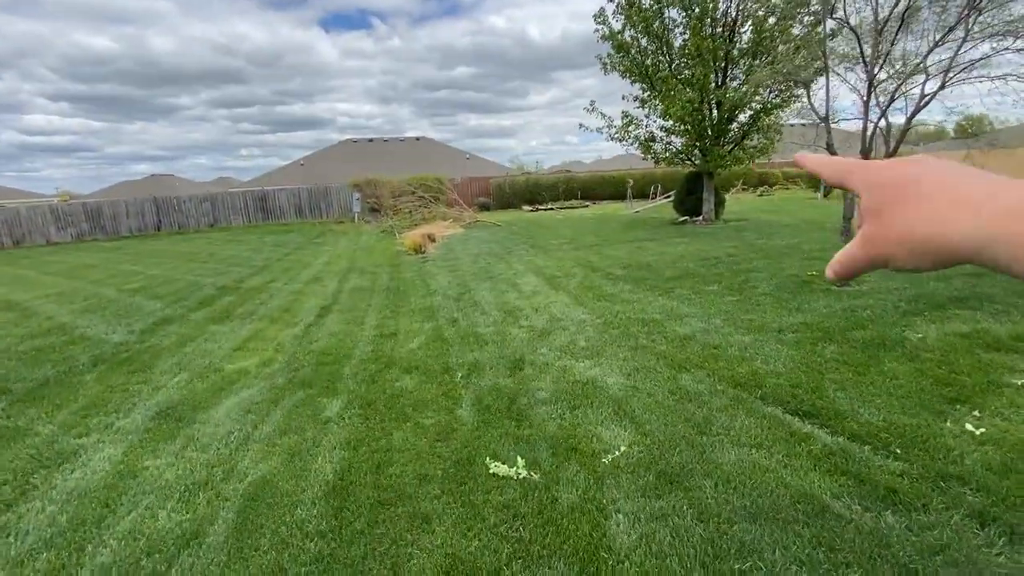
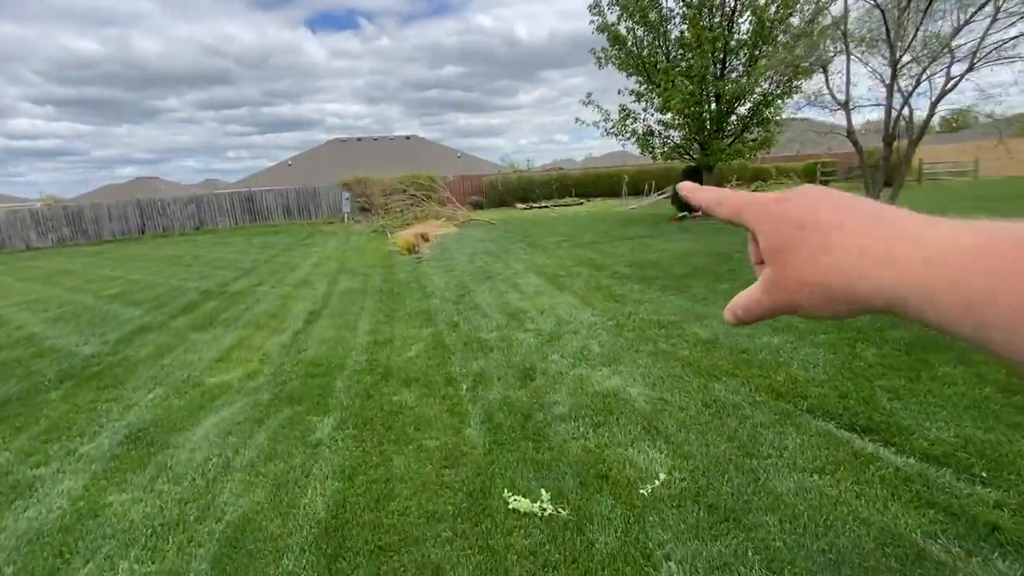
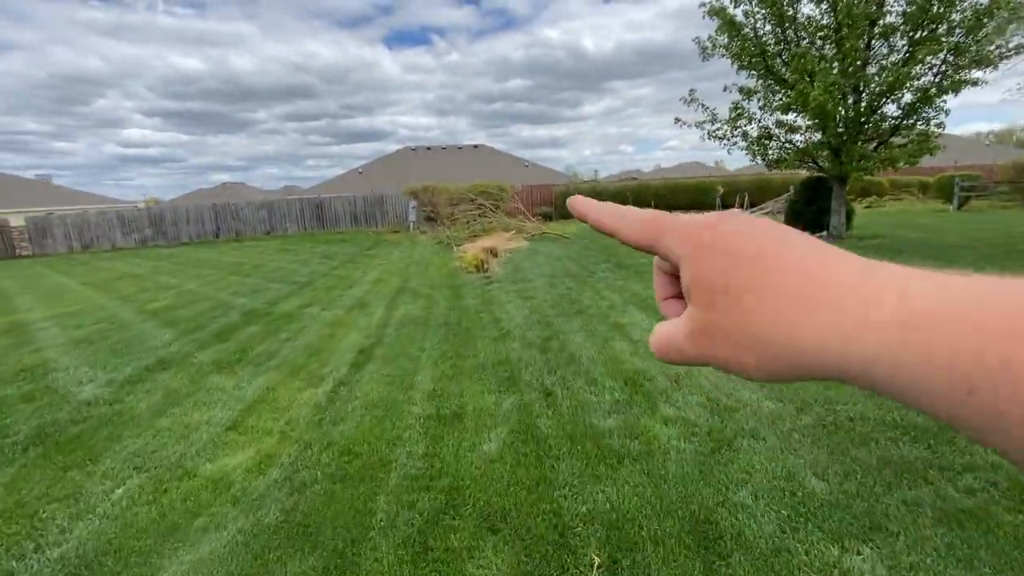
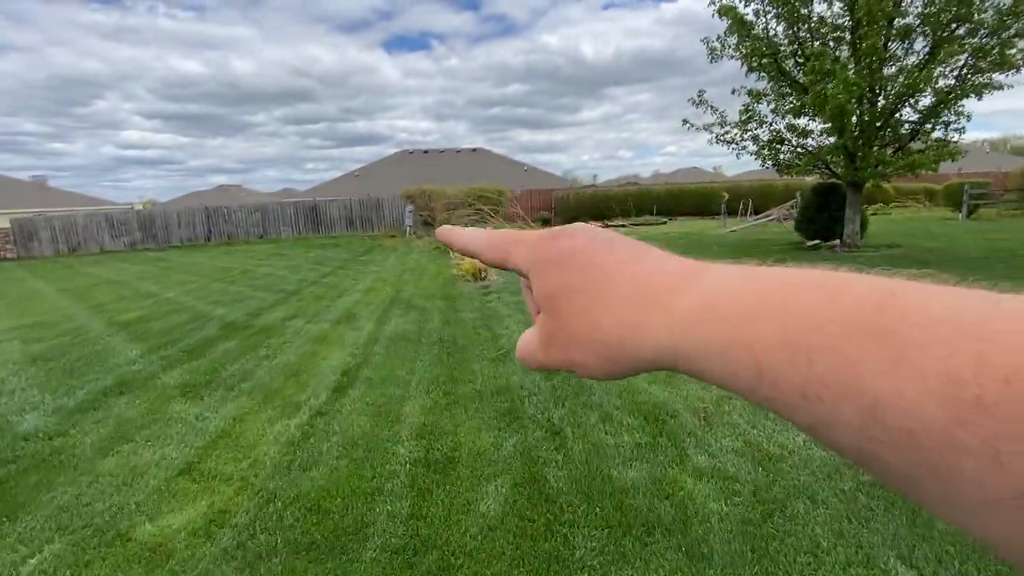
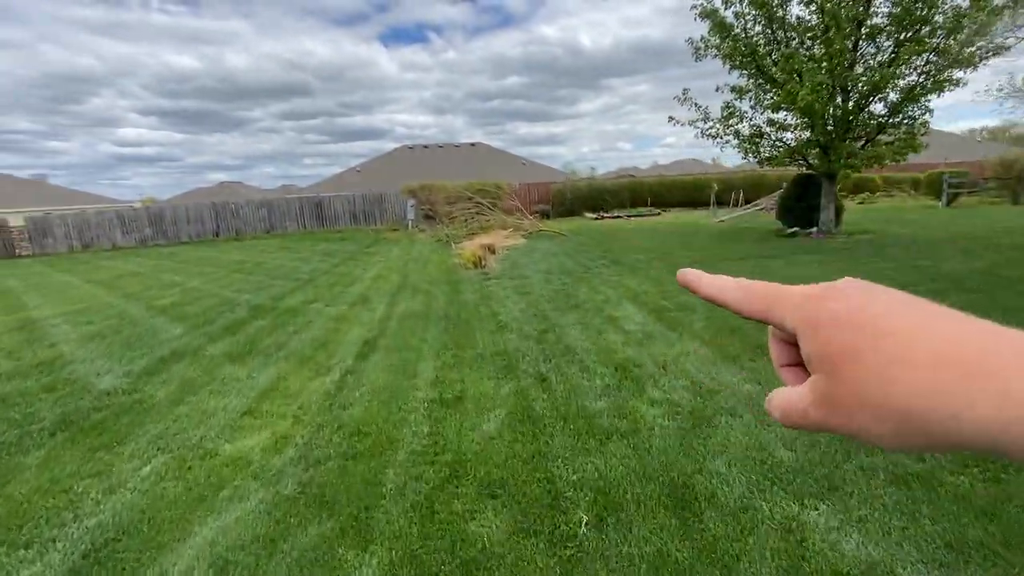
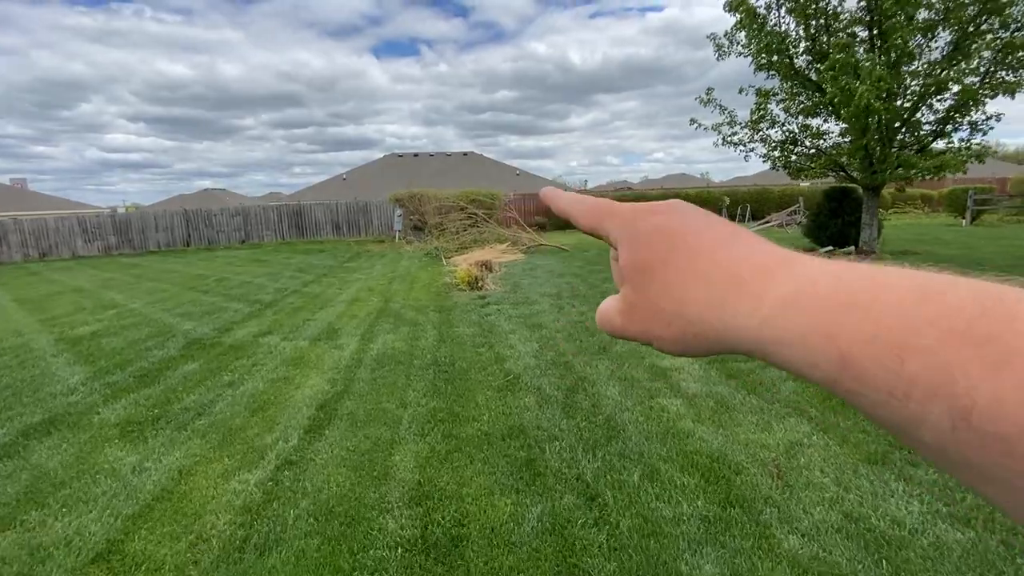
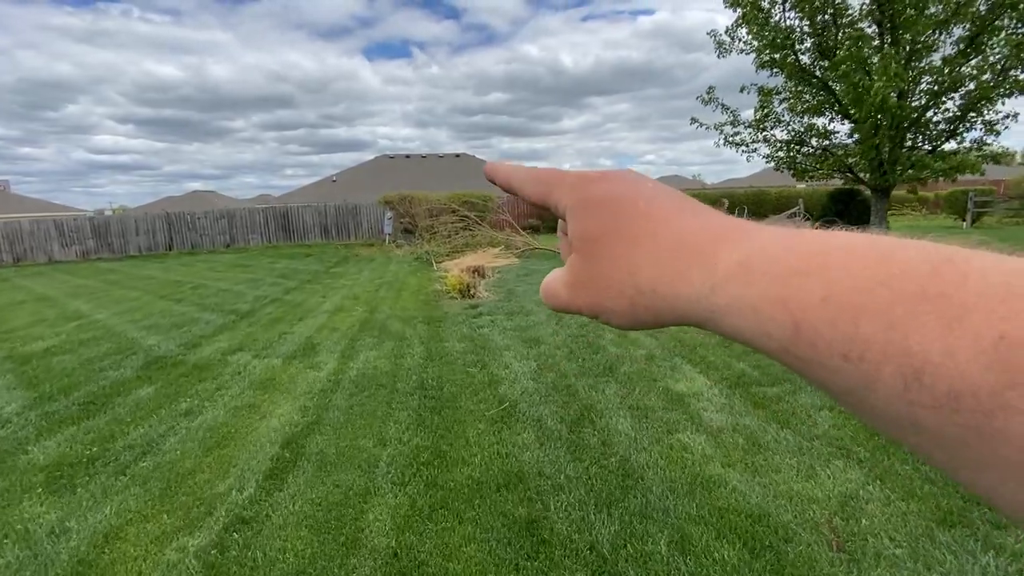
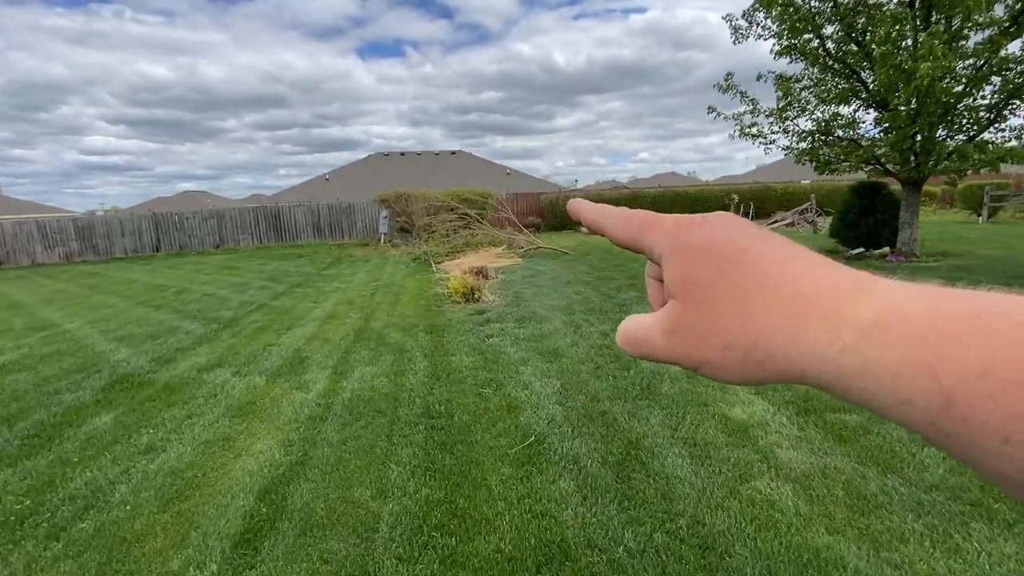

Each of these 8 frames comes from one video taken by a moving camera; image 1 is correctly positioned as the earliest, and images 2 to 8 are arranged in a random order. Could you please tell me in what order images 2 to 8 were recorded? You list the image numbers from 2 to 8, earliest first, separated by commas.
2, 5, 3, 4, 6, 7, 8
